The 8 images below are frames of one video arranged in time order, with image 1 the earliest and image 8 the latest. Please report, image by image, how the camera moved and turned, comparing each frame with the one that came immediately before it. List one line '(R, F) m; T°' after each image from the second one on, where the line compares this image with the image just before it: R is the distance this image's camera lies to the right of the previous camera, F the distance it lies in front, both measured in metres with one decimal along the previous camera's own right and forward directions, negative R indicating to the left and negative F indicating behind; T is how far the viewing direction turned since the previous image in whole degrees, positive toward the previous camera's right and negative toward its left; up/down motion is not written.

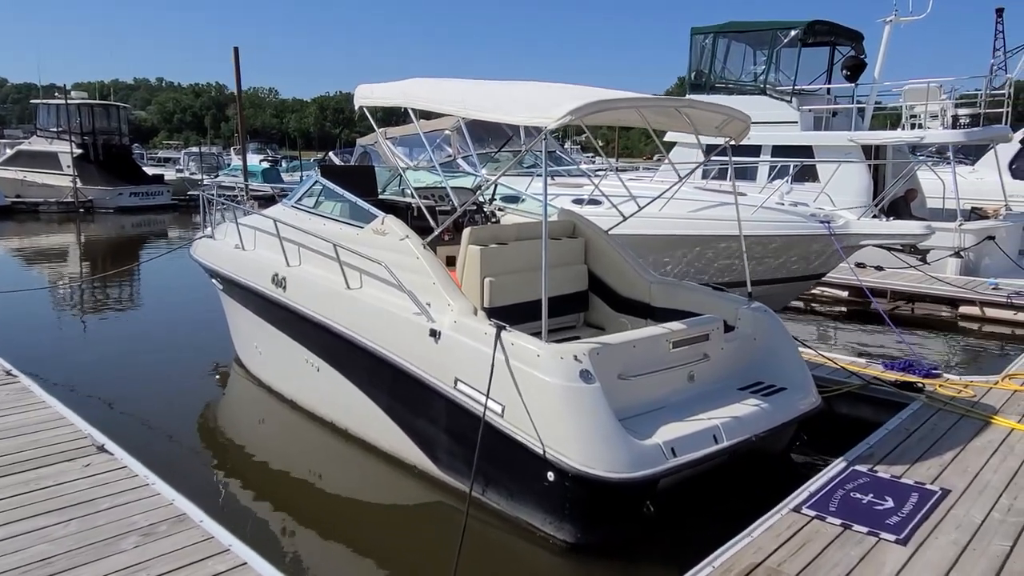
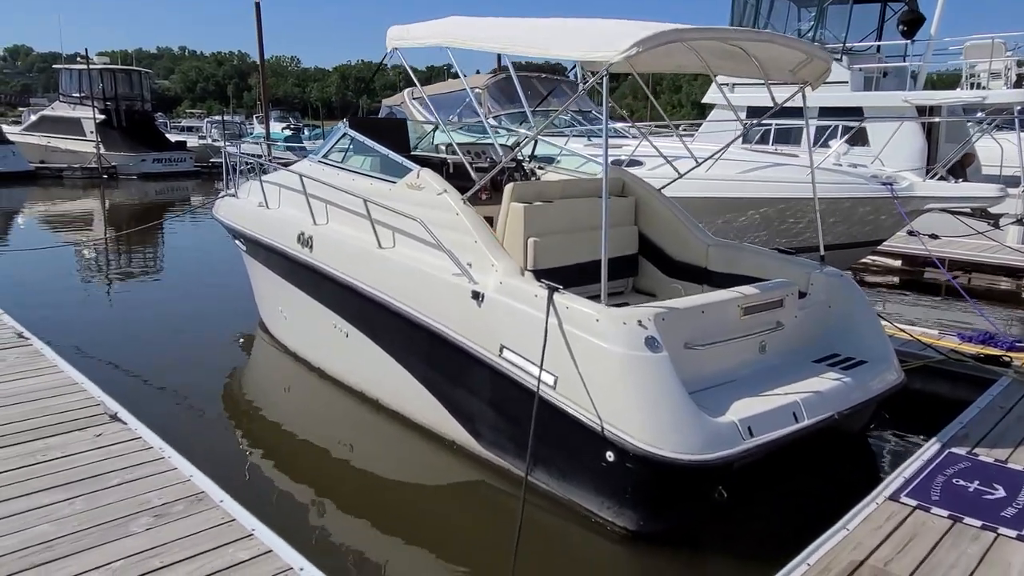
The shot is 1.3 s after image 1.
(-0.1, +0.4) m; -2°
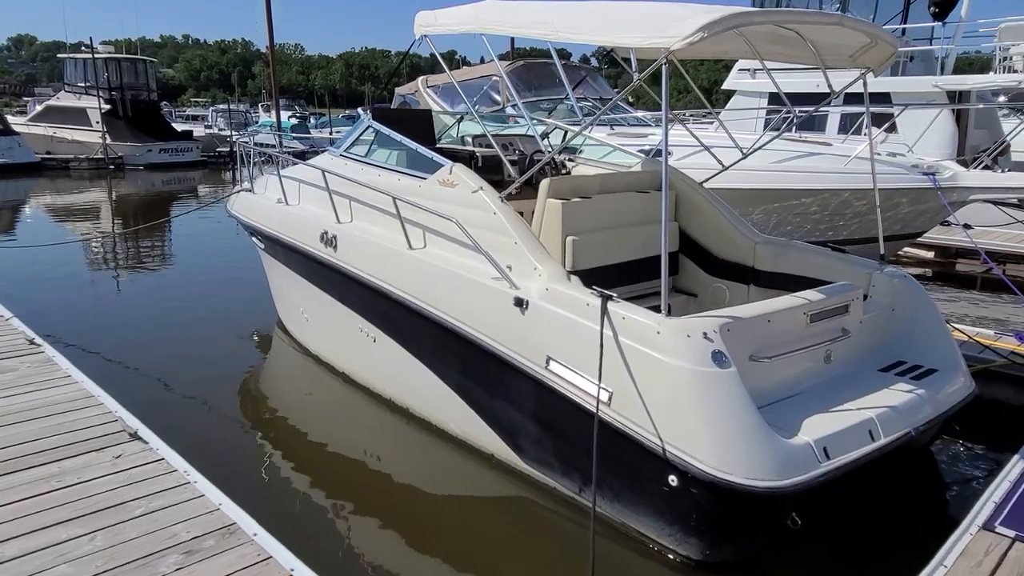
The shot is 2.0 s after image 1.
(-0.2, +0.2) m; 0°
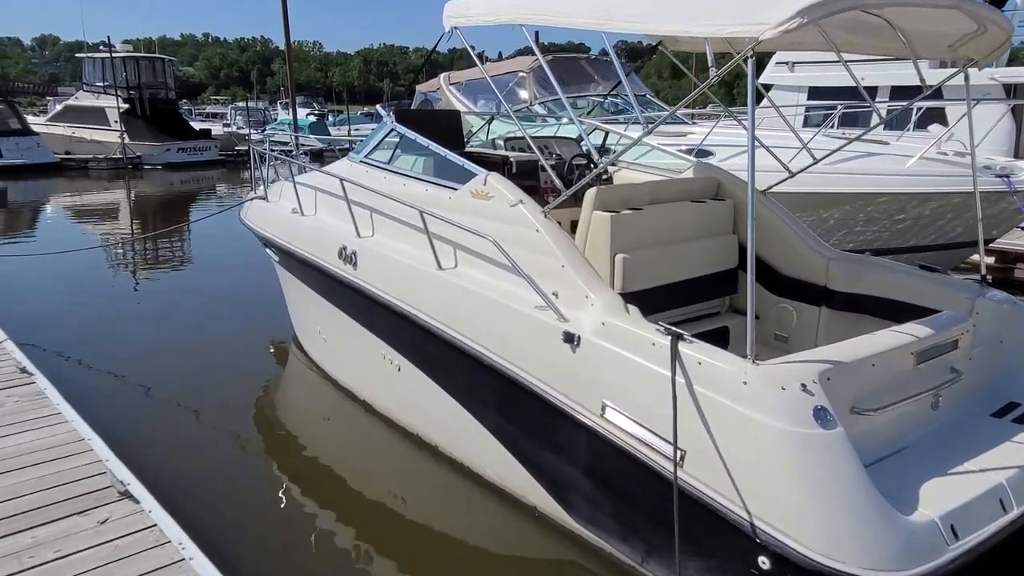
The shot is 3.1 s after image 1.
(-0.1, +0.5) m; -1°
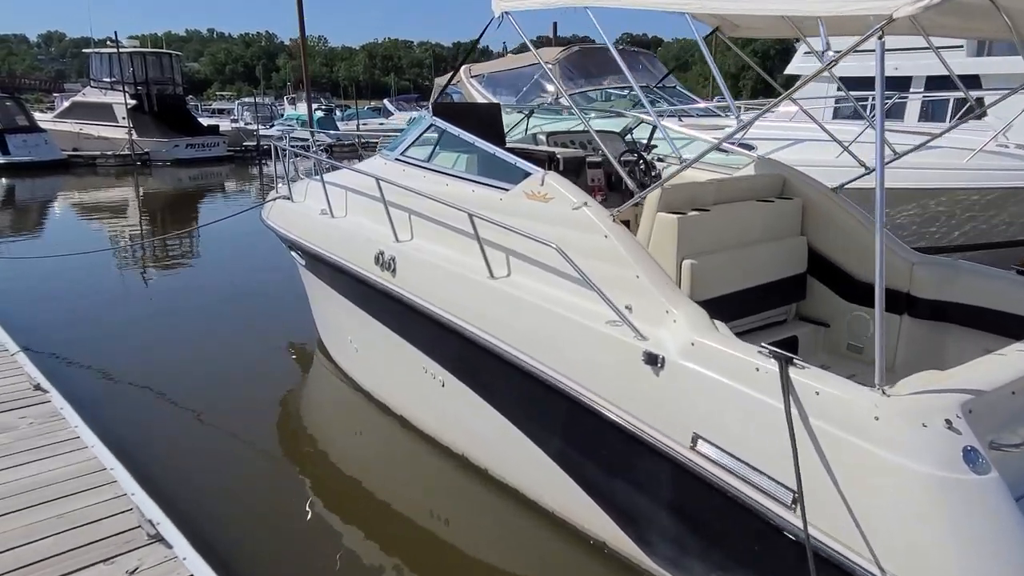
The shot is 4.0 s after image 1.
(-0.2, +0.3) m; 0°
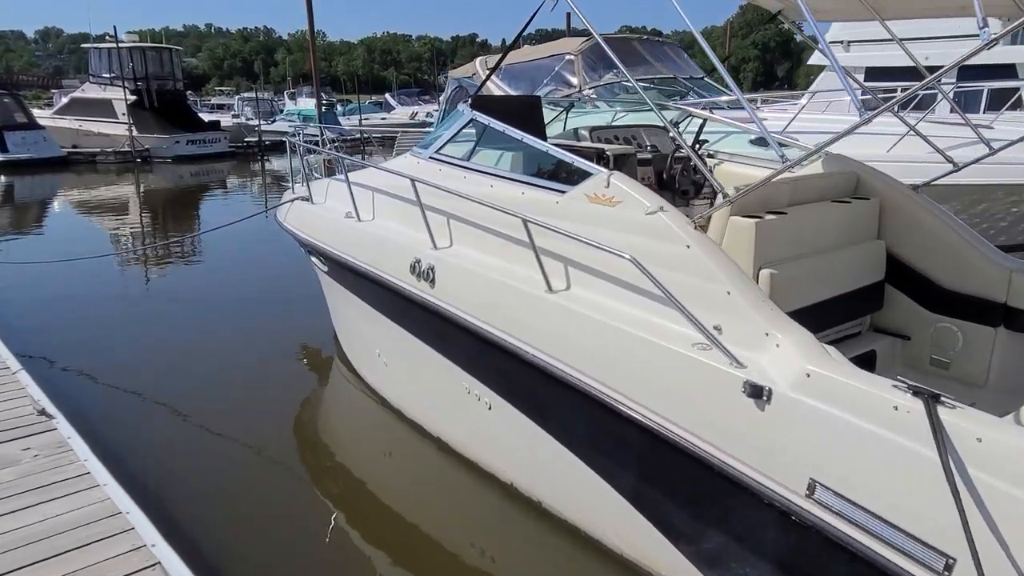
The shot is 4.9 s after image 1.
(-0.2, +0.3) m; 0°
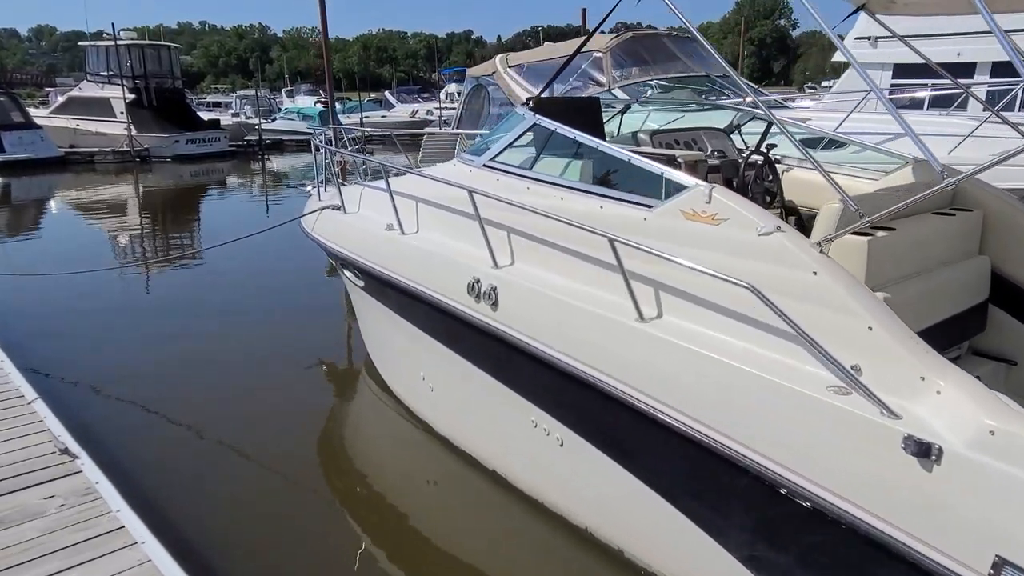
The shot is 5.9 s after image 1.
(-0.3, +0.3) m; 0°
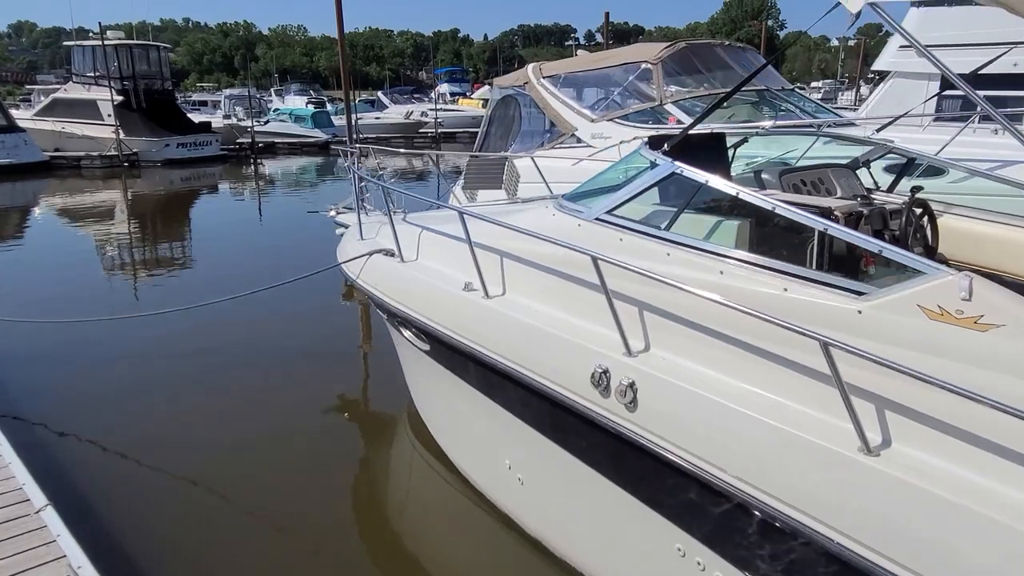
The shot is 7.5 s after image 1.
(-0.5, +0.6) m; +1°
